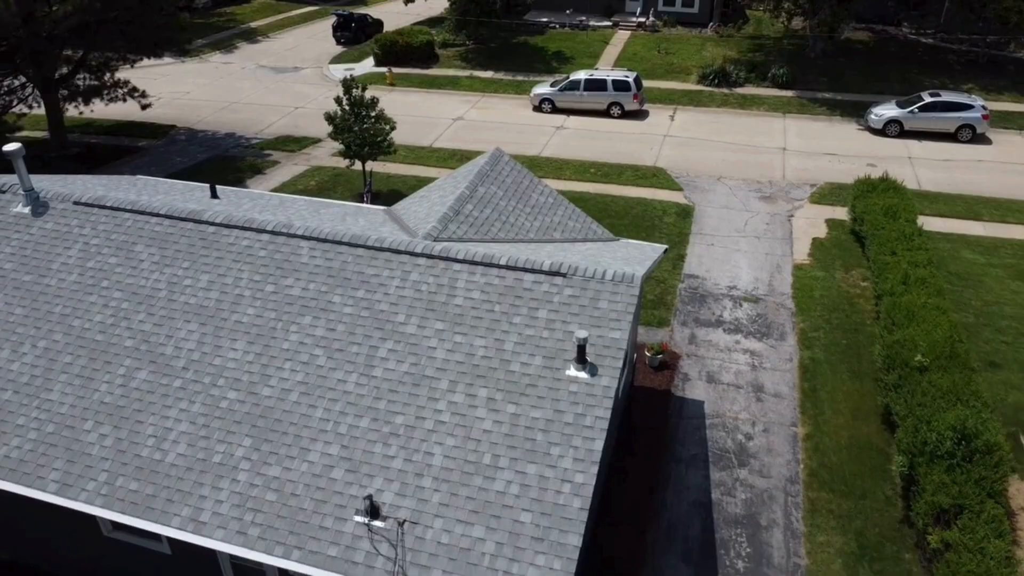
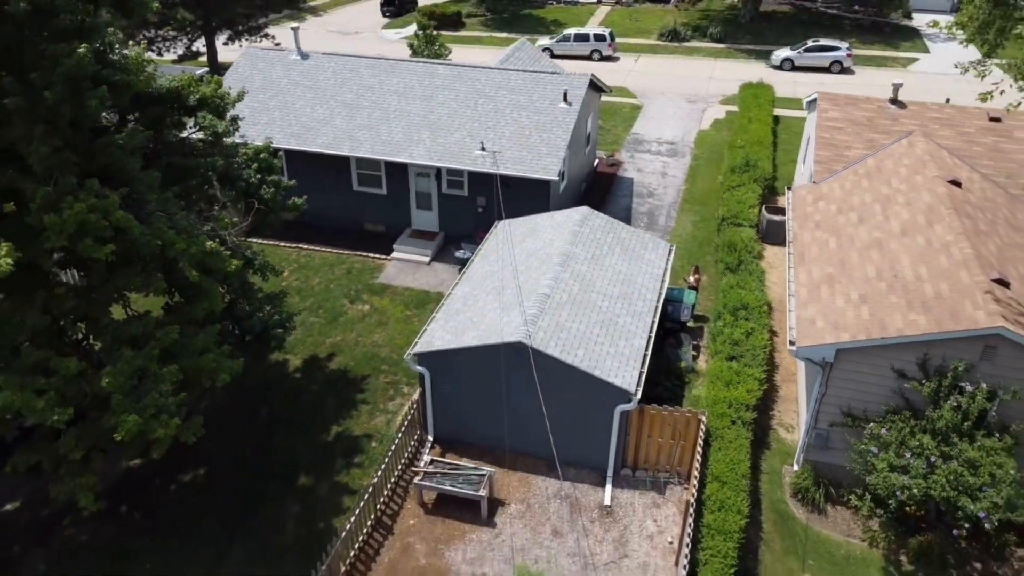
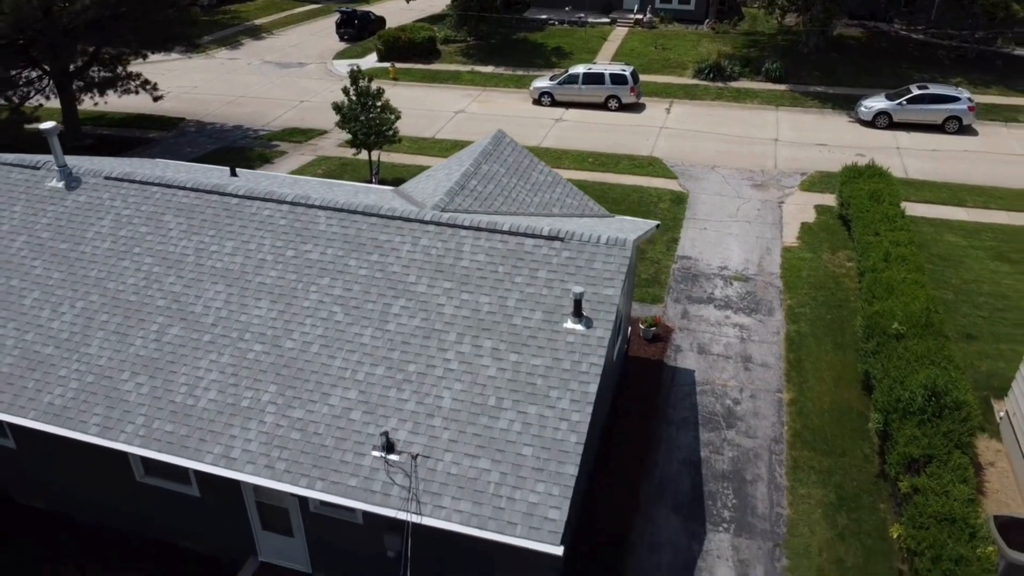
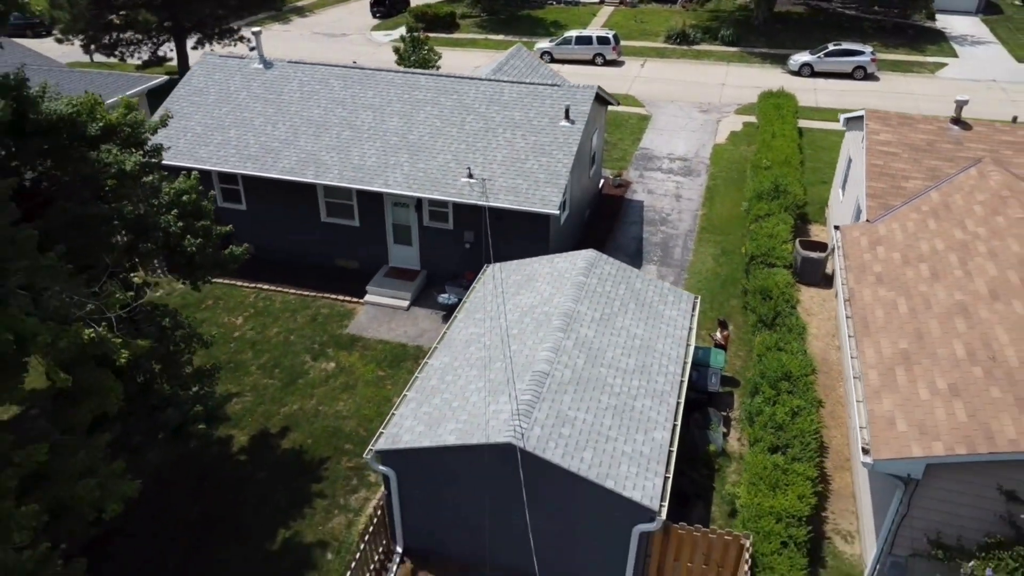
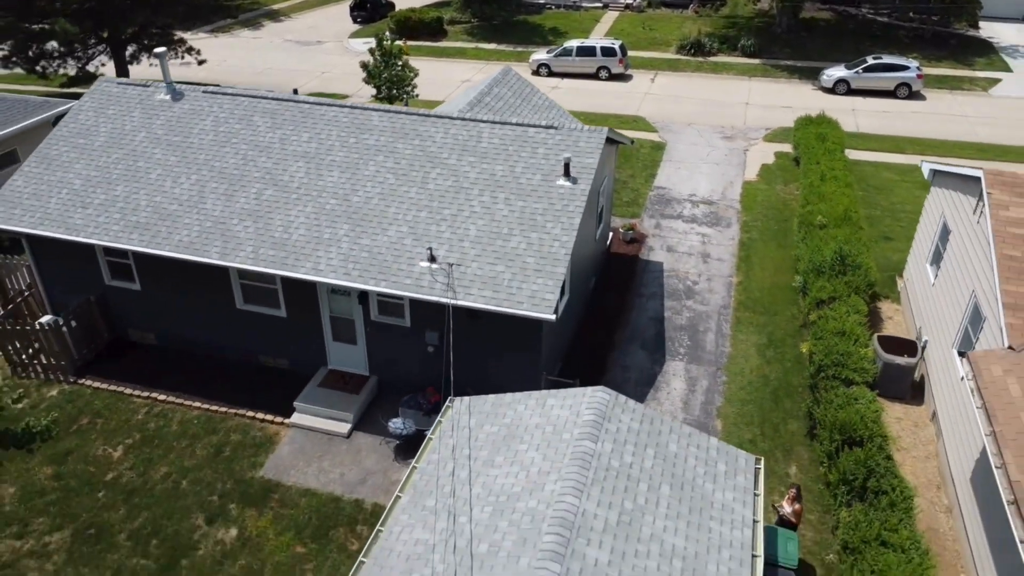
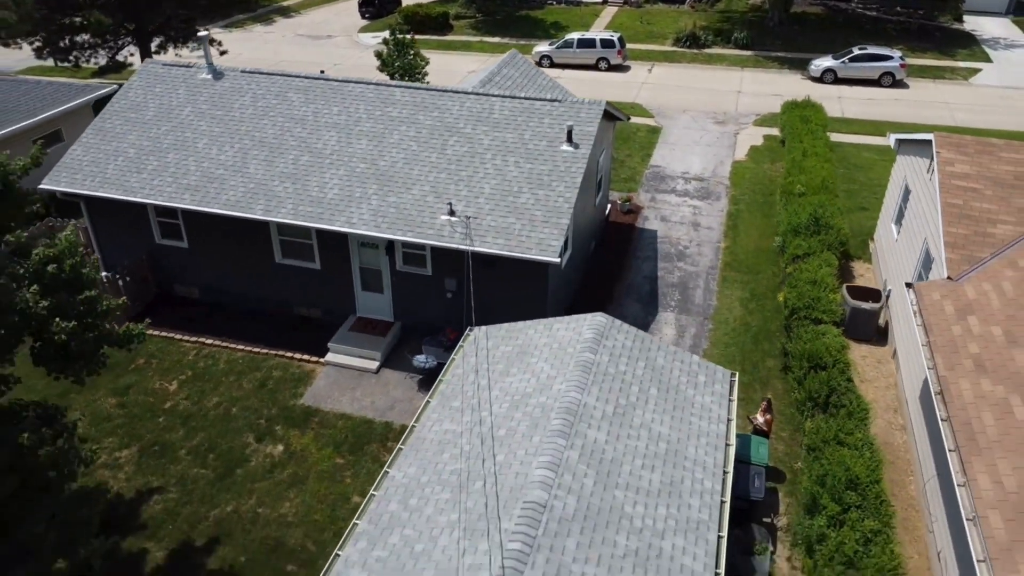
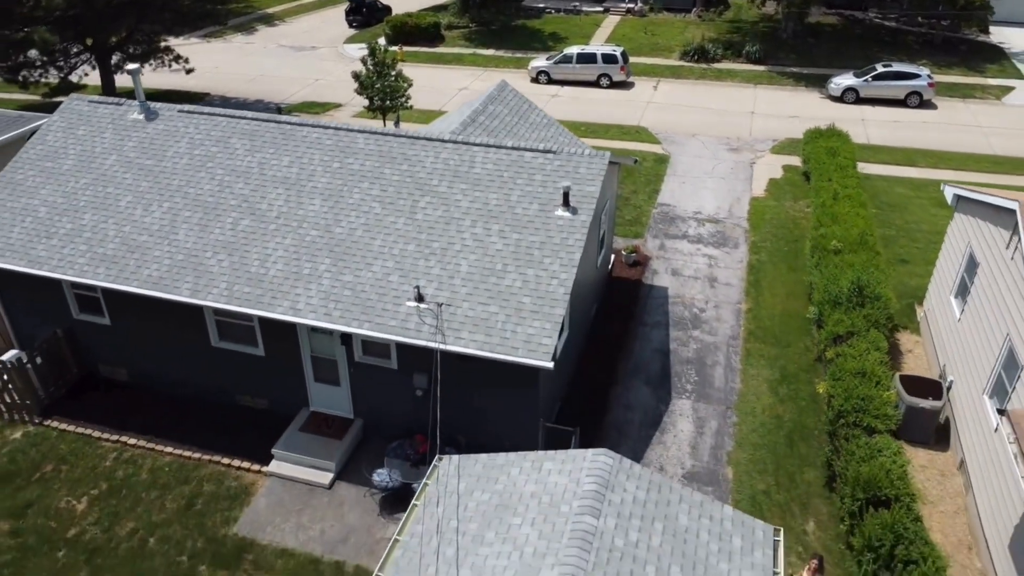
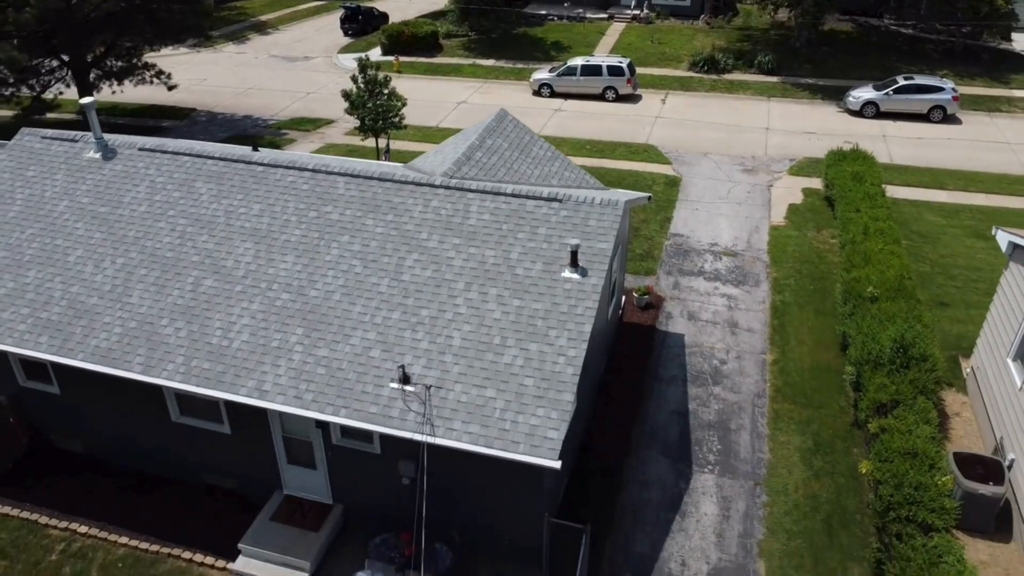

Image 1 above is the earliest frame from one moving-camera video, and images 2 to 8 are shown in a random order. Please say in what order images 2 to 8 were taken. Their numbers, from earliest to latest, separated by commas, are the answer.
3, 8, 7, 5, 6, 4, 2
